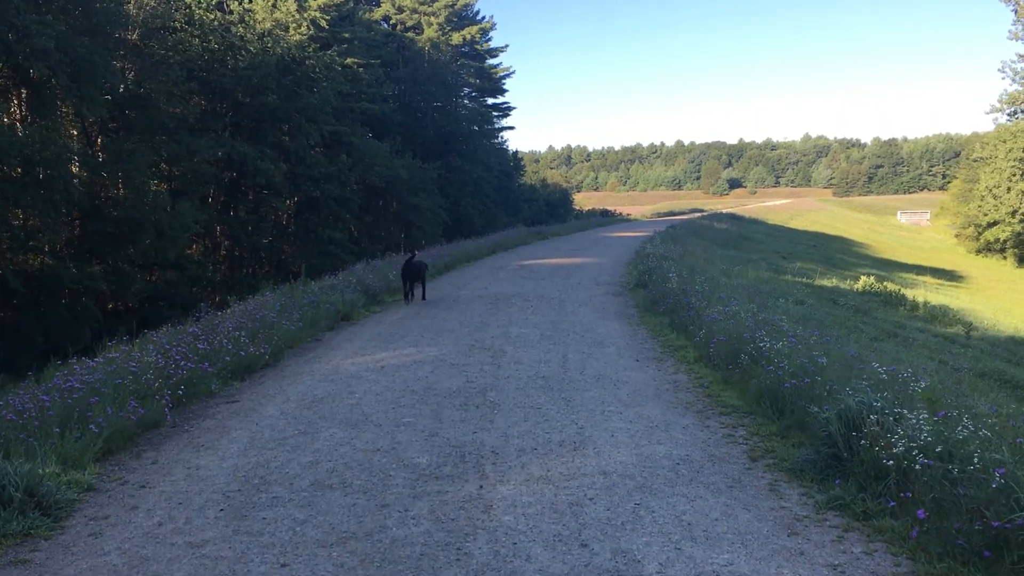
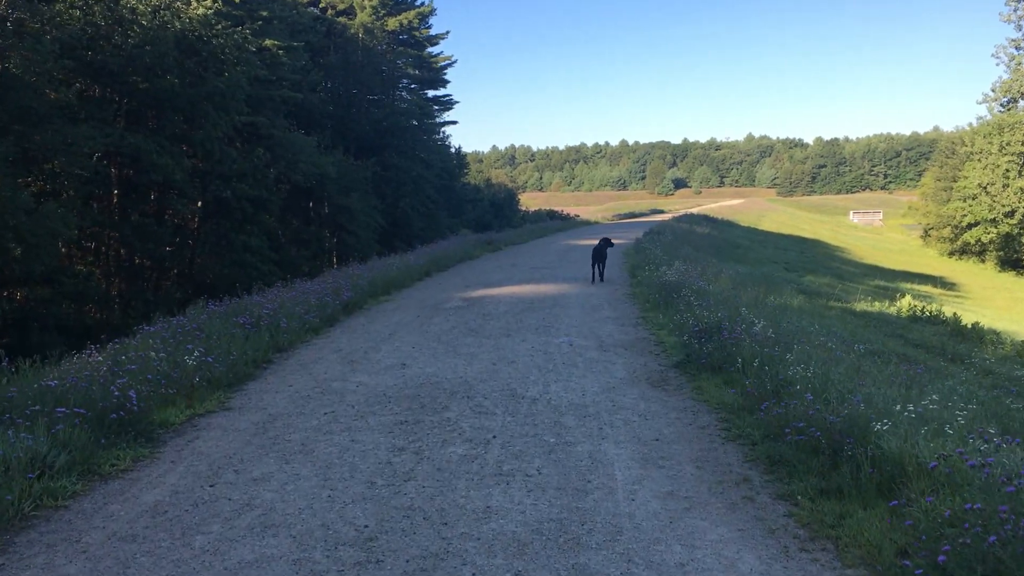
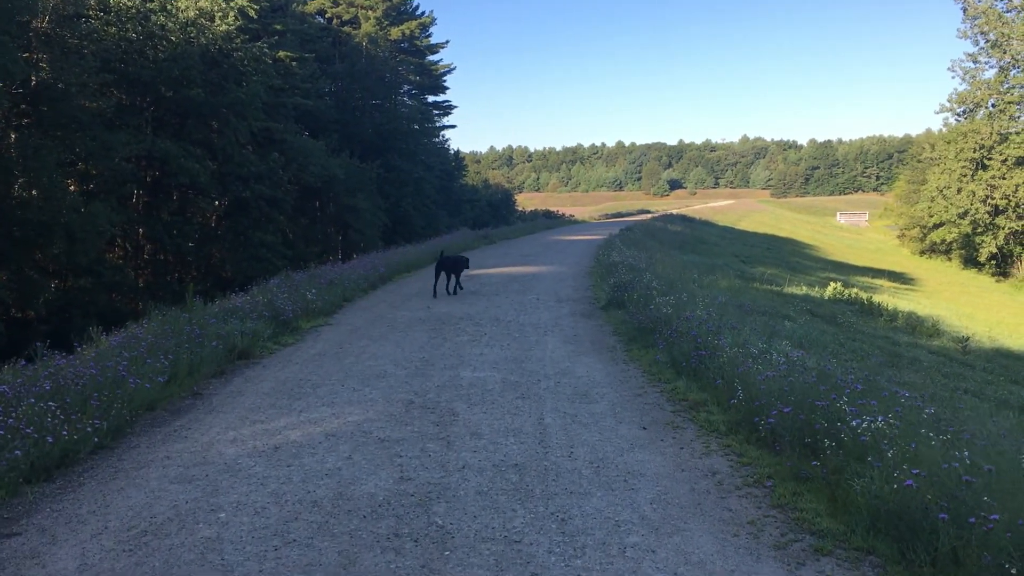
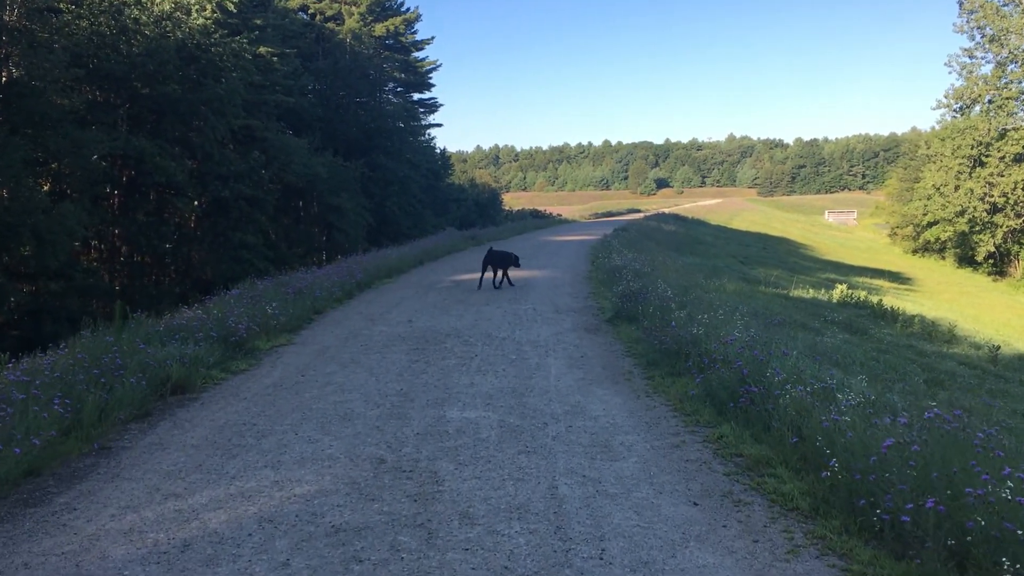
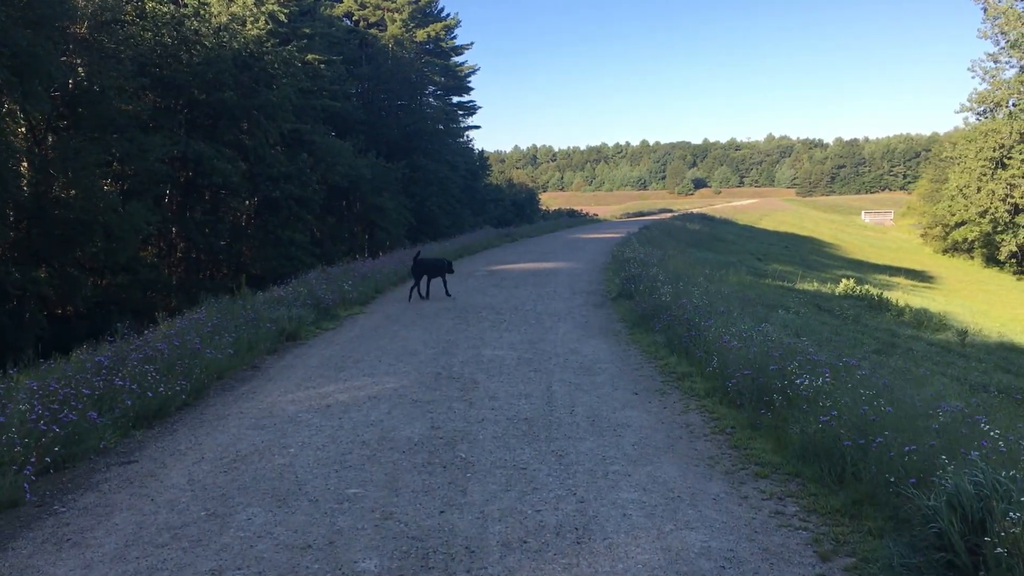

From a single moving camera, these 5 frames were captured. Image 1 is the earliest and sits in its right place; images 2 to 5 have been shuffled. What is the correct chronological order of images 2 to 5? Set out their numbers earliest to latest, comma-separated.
5, 3, 4, 2
